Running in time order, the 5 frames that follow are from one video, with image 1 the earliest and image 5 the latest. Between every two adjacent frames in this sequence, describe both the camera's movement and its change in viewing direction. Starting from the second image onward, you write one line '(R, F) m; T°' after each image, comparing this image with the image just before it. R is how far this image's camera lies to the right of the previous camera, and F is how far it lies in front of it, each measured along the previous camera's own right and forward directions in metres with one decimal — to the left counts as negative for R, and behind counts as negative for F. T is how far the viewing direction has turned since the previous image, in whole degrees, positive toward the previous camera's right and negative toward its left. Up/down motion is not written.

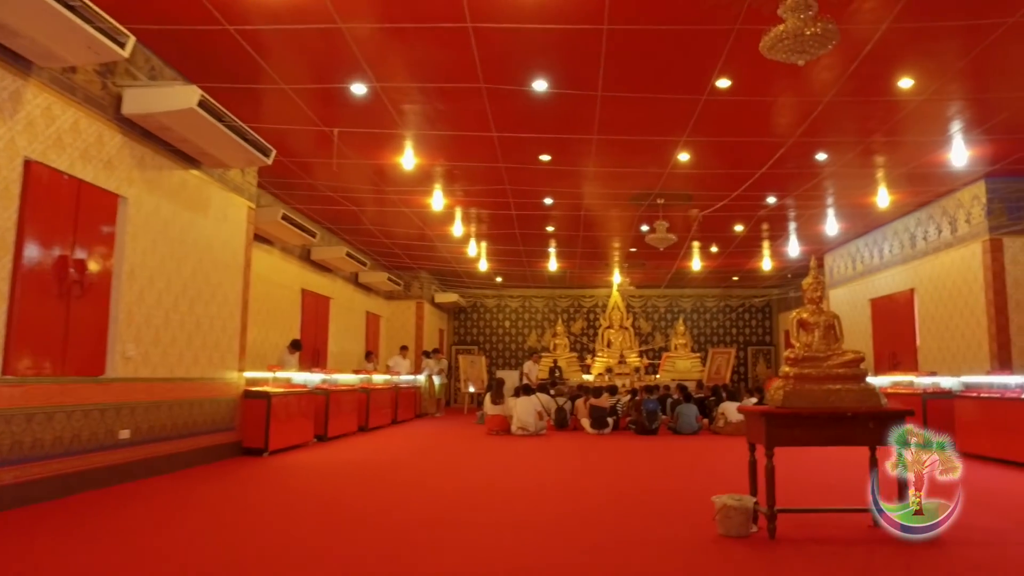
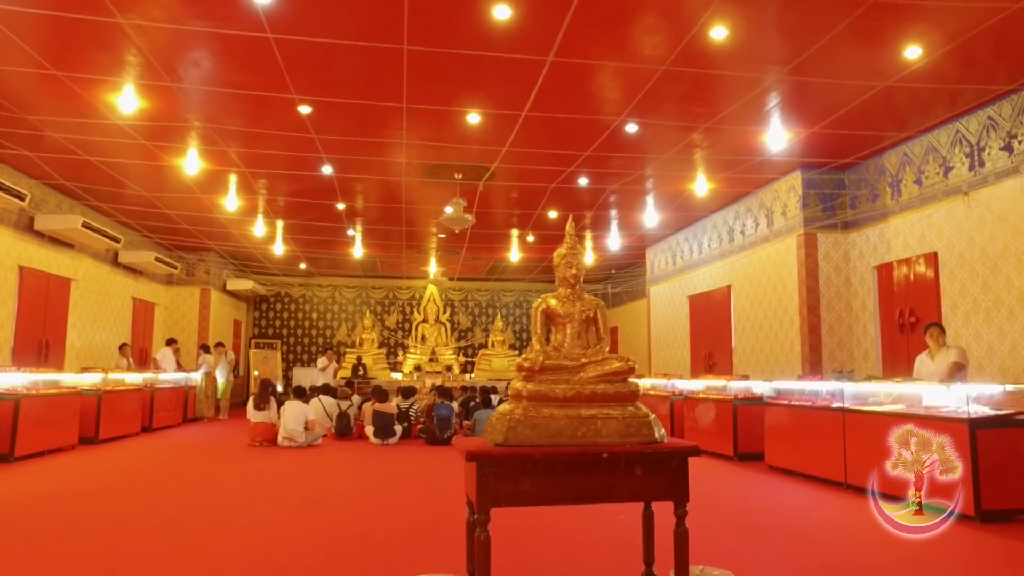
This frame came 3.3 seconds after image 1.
(+0.9, +1.3) m; +12°
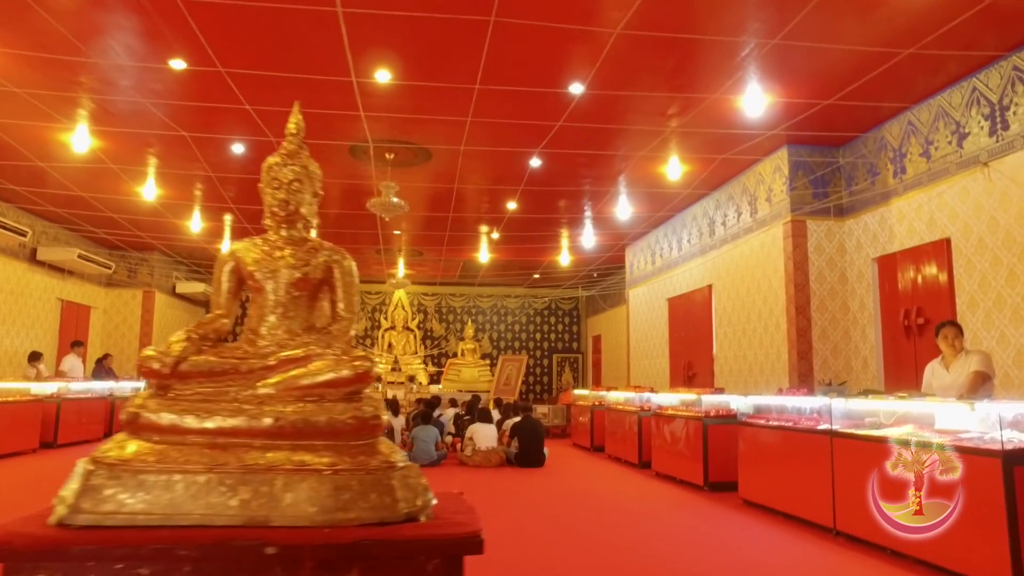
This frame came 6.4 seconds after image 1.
(+0.6, +1.1) m; 0°
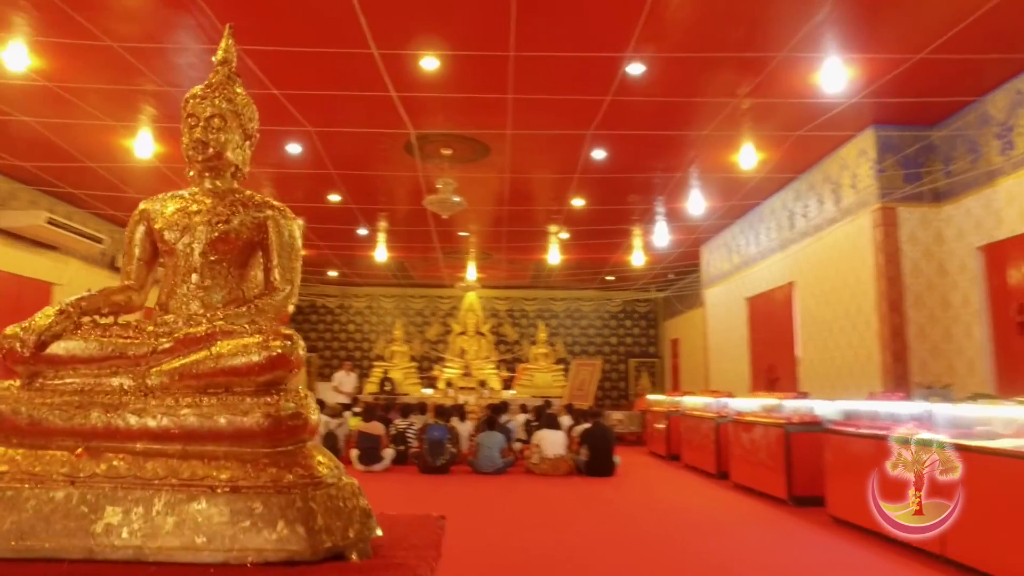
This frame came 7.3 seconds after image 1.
(+0.1, +0.3) m; -6°
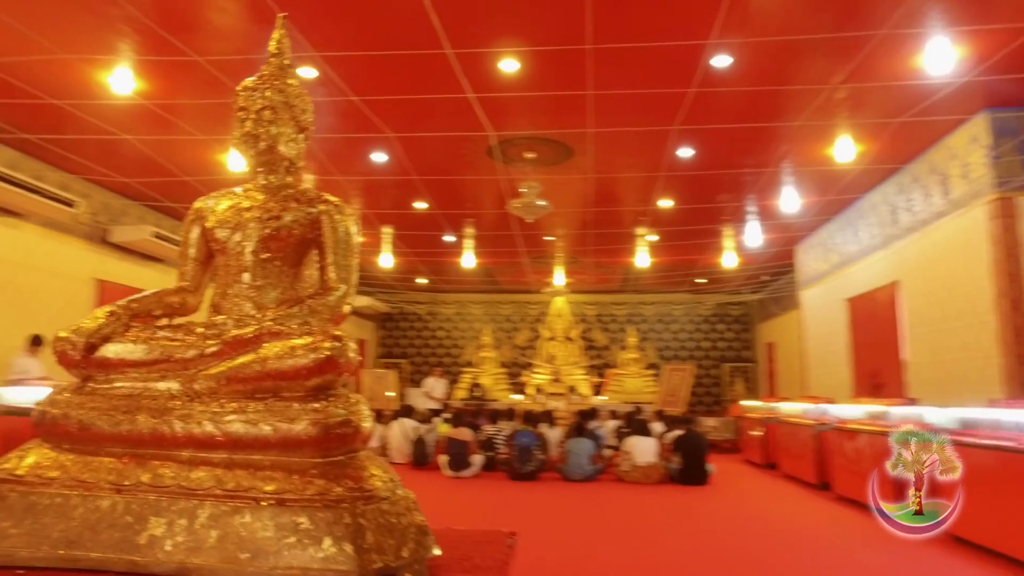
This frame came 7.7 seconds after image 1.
(0.0, +0.1) m; -7°
